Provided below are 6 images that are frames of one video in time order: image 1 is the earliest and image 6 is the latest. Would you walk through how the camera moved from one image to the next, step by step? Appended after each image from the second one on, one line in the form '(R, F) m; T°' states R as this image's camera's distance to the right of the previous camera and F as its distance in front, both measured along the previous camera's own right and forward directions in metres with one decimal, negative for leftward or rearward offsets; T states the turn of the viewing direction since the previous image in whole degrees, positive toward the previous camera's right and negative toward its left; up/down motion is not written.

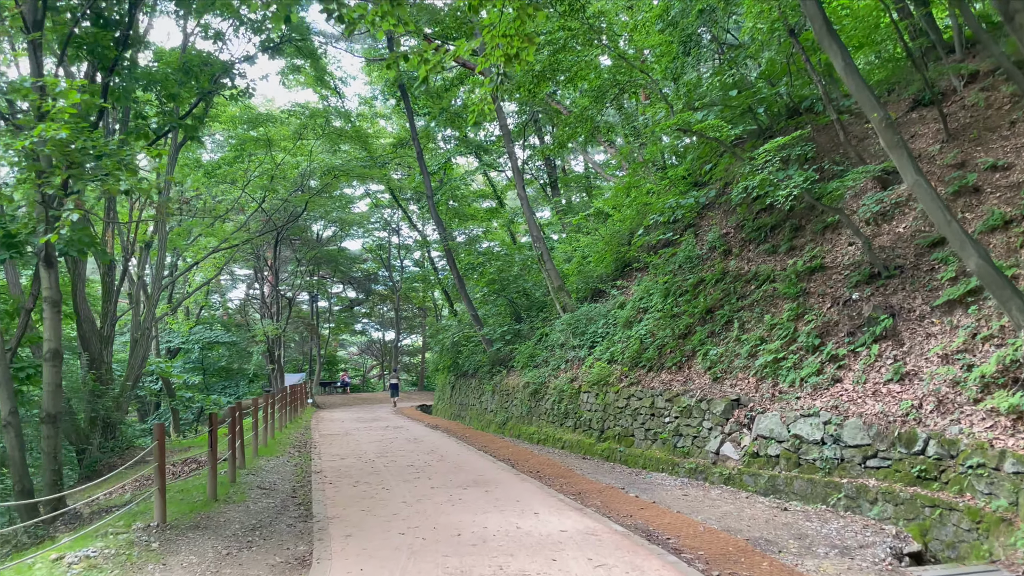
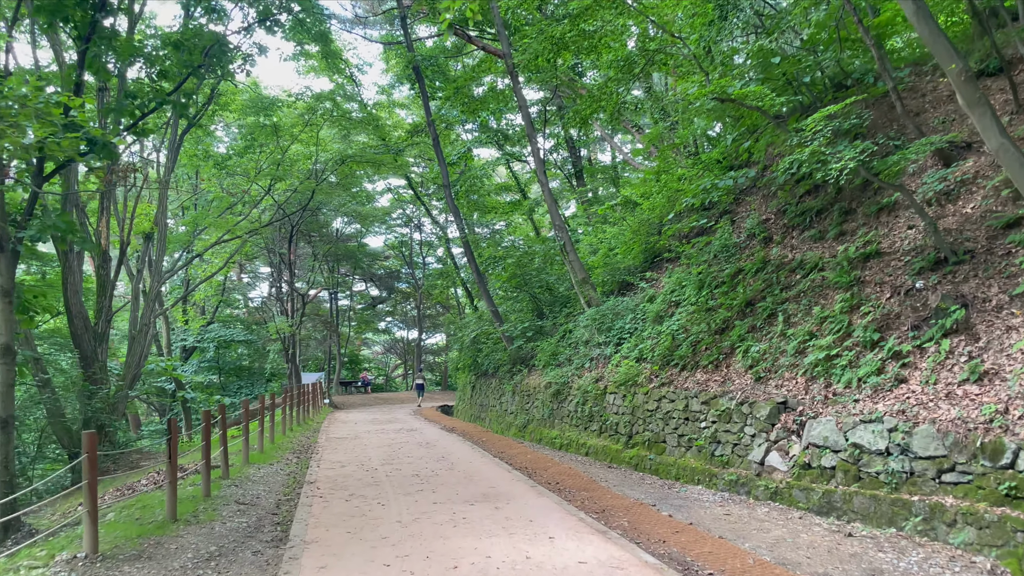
(+0.1, +0.9) m; -2°
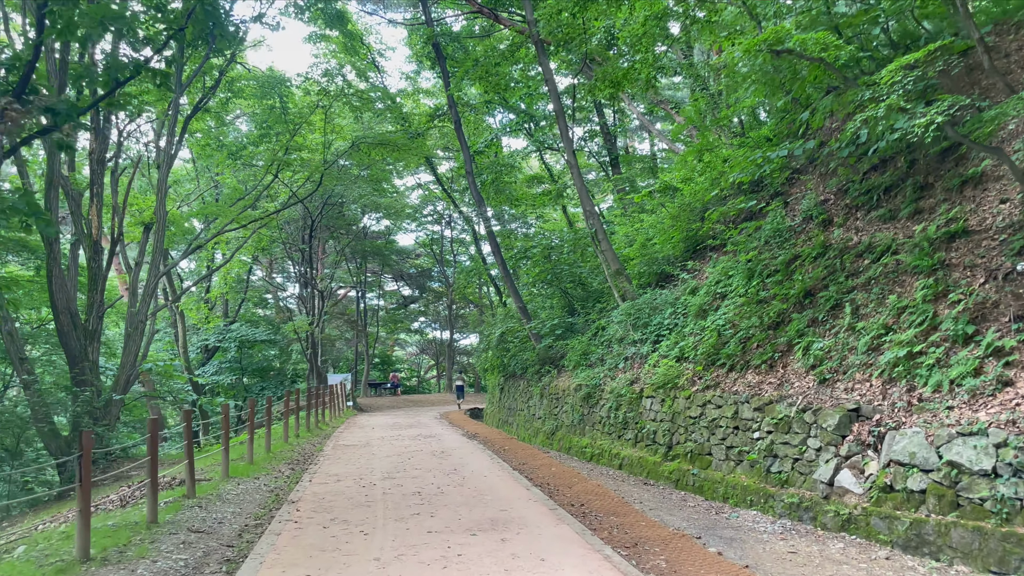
(+0.2, +1.1) m; -3°
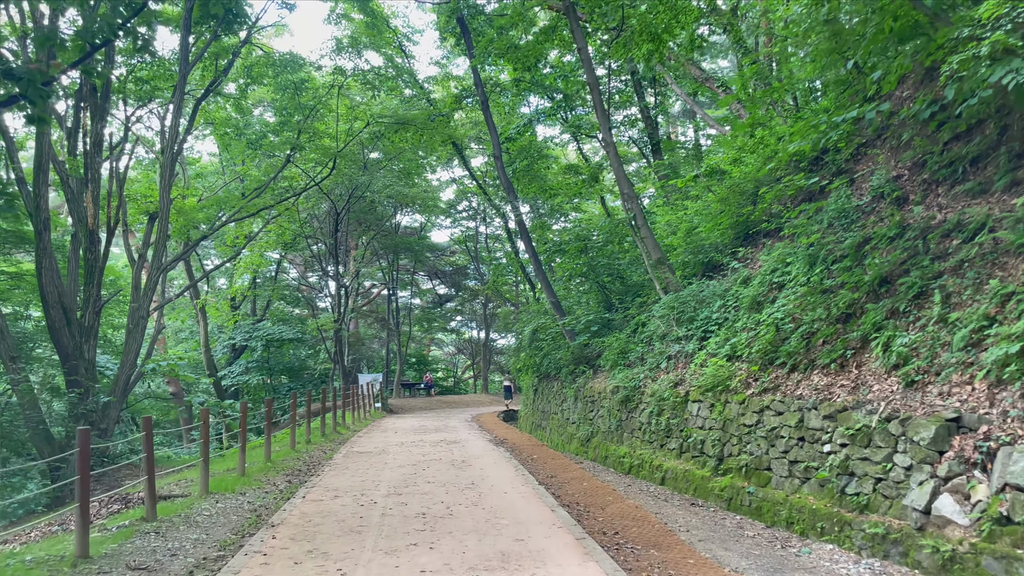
(+0.1, +1.0) m; -3°
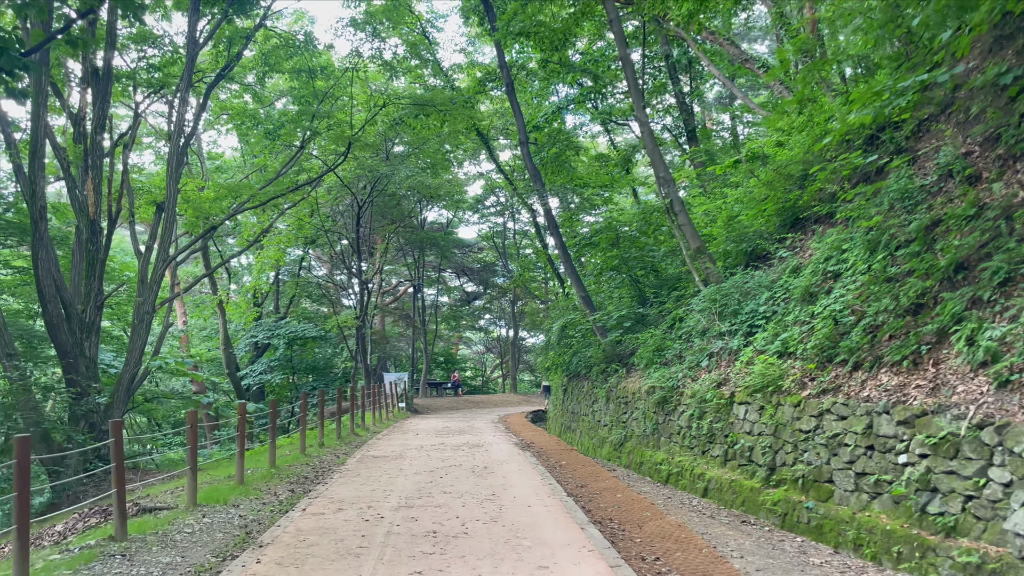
(0.0, +0.7) m; -2°
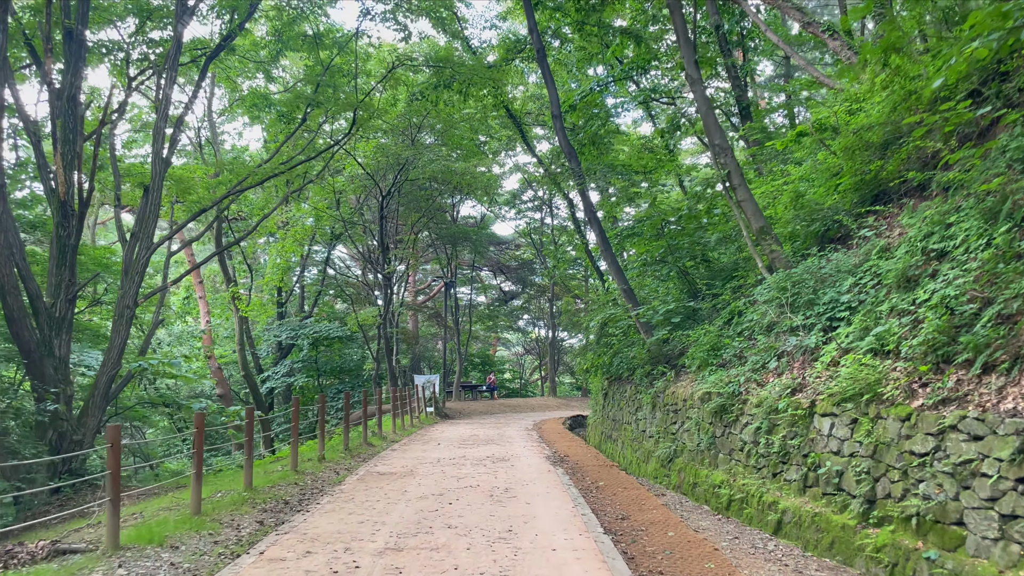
(+0.1, +1.3) m; -3°
